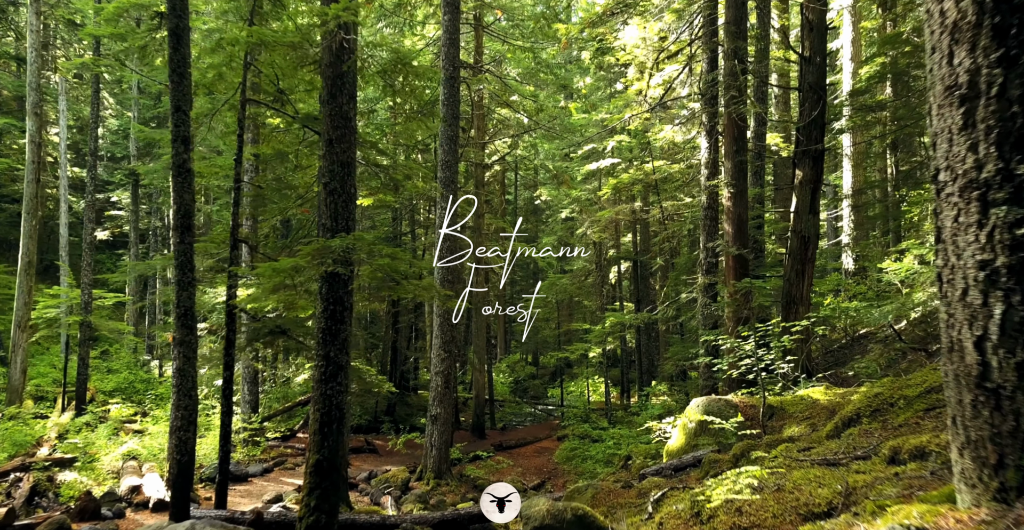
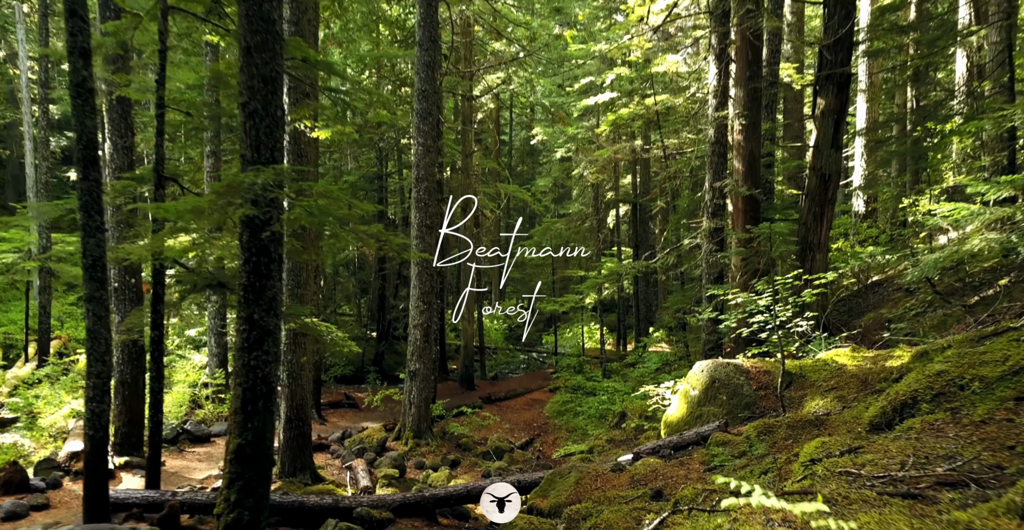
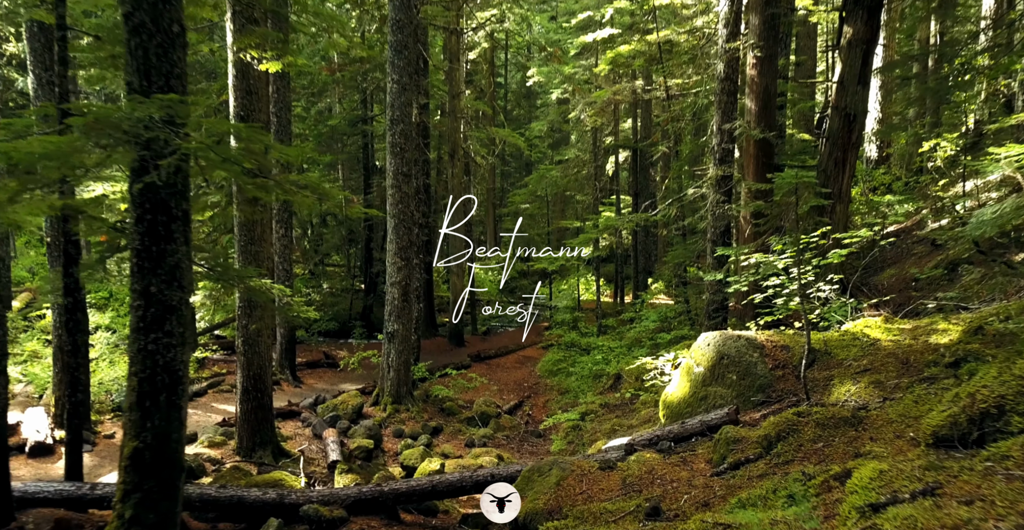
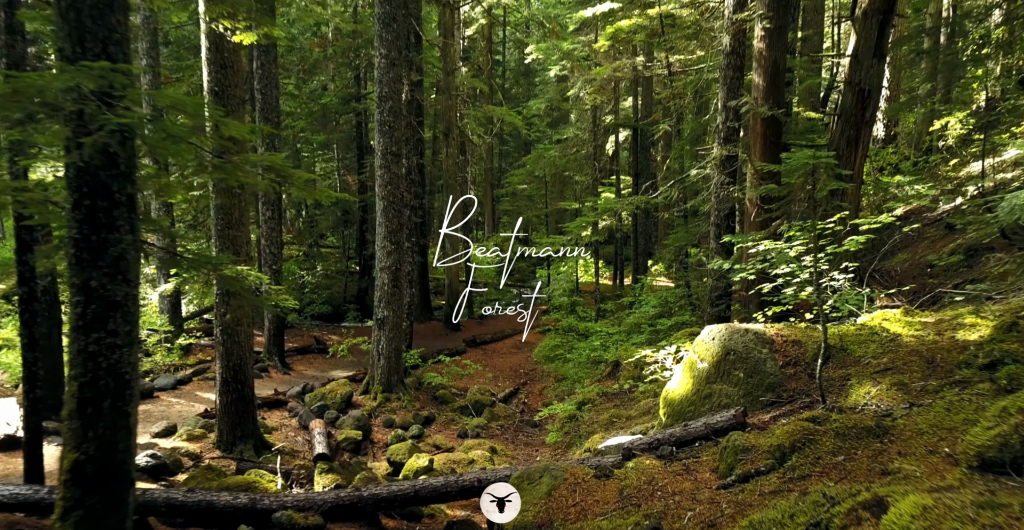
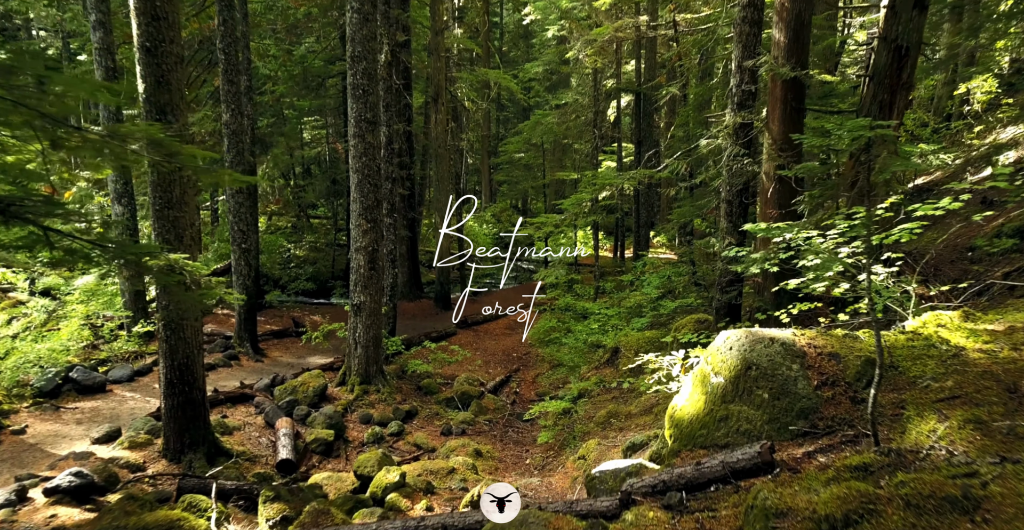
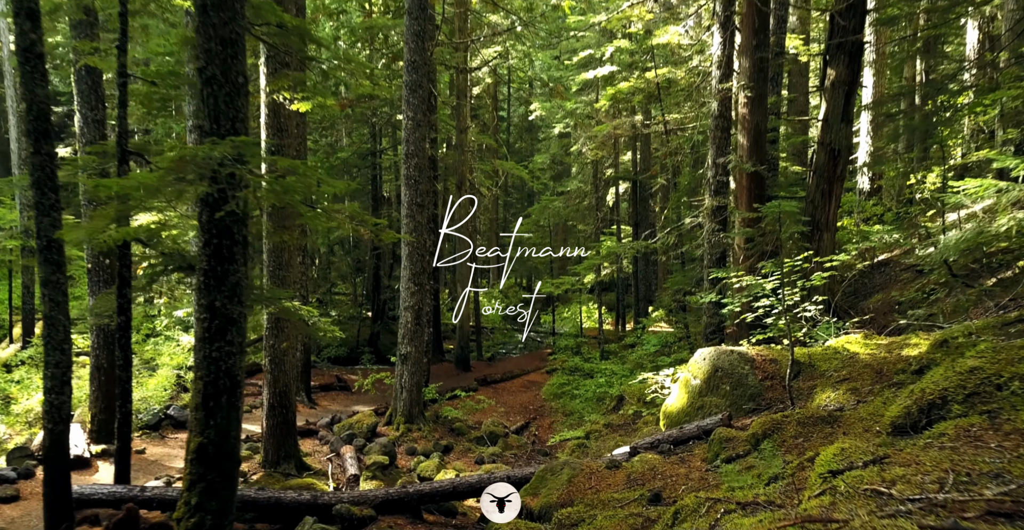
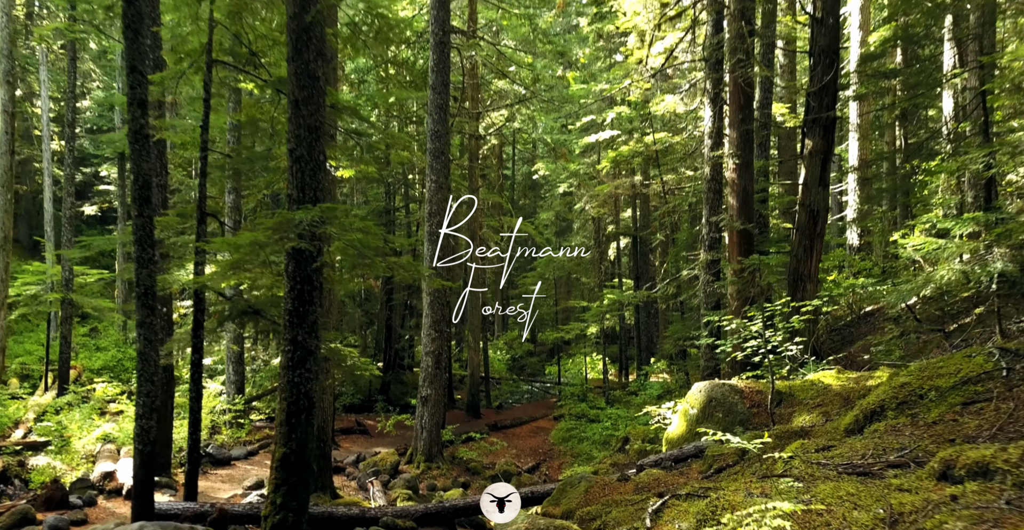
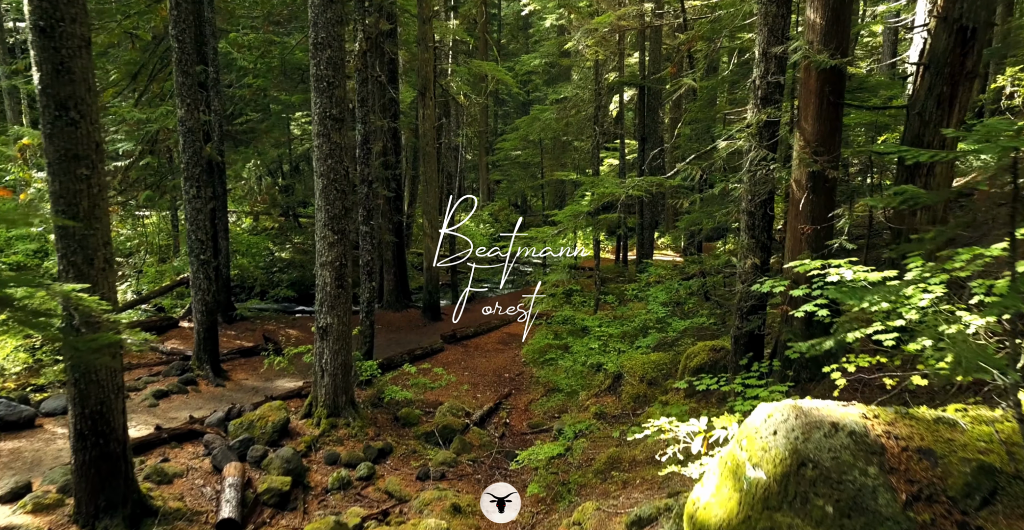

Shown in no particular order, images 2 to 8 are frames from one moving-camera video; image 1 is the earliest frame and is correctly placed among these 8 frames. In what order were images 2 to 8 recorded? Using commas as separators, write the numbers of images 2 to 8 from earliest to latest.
7, 2, 6, 3, 4, 5, 8
